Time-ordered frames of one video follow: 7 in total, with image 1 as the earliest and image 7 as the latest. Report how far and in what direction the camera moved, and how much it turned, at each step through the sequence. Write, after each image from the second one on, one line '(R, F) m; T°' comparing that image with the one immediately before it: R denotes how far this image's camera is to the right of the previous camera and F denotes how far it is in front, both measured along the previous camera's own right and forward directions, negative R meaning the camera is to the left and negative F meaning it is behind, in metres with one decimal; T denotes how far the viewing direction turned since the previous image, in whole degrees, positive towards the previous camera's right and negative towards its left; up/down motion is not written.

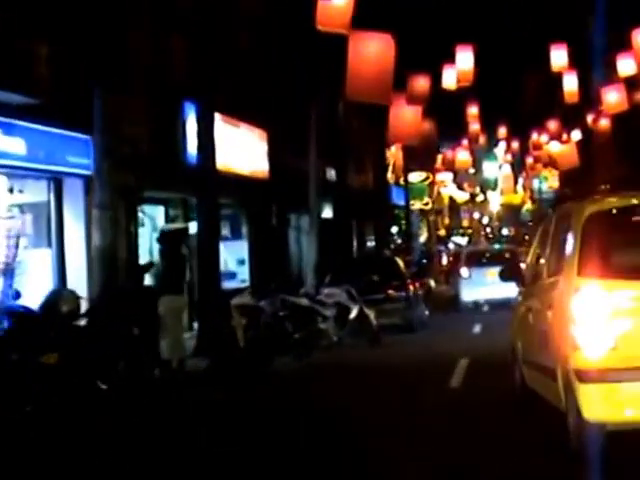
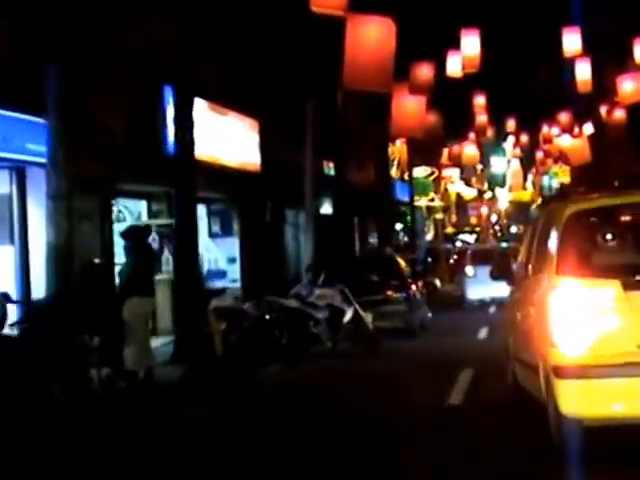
(+0.3, +1.8) m; 0°
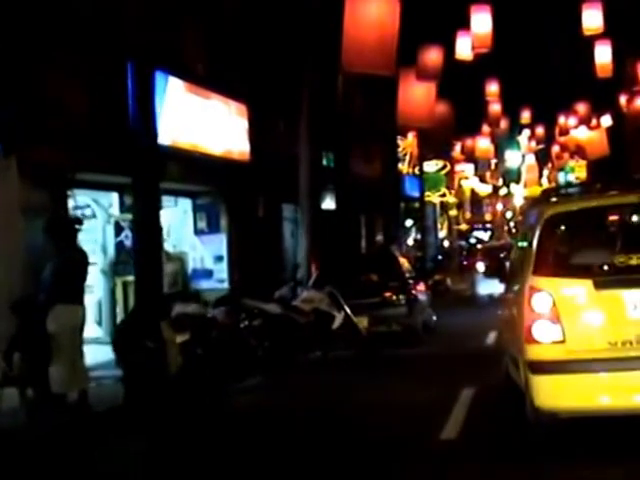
(+0.5, +2.3) m; -1°
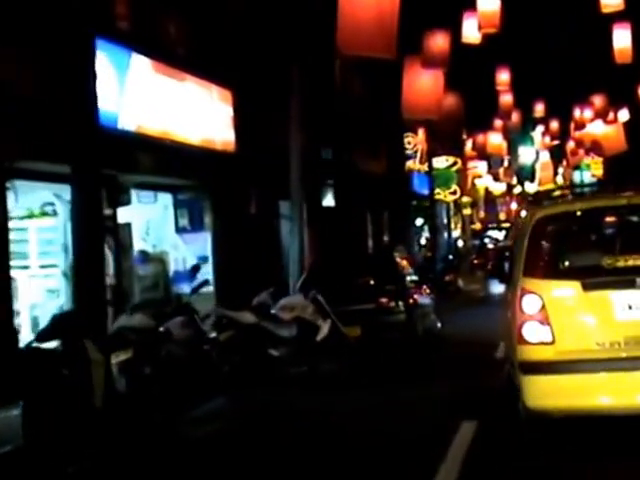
(+0.5, +2.2) m; -1°
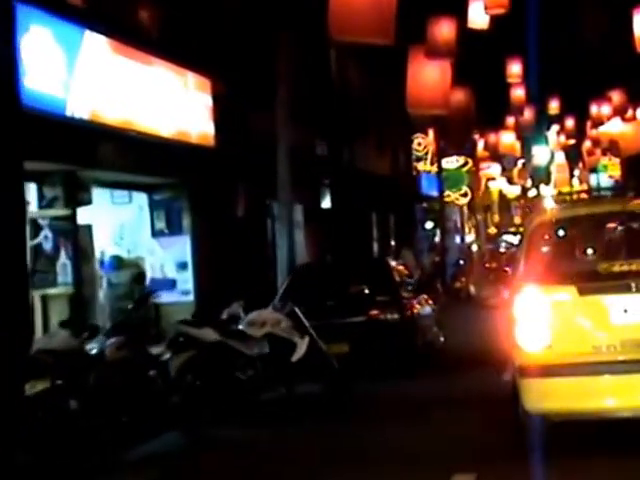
(+0.5, +2.1) m; -1°
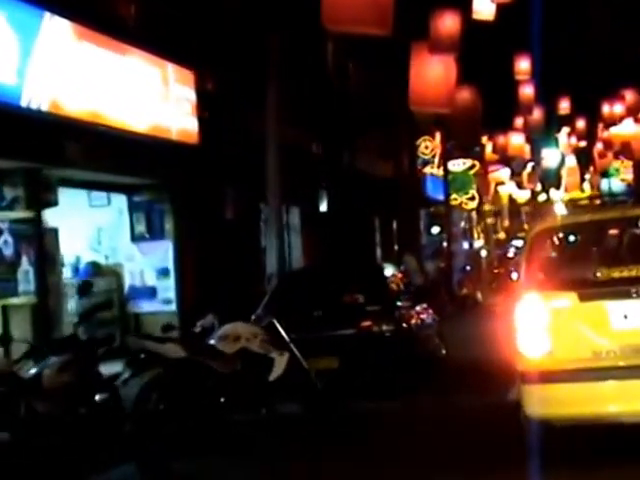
(+0.3, +1.5) m; -1°
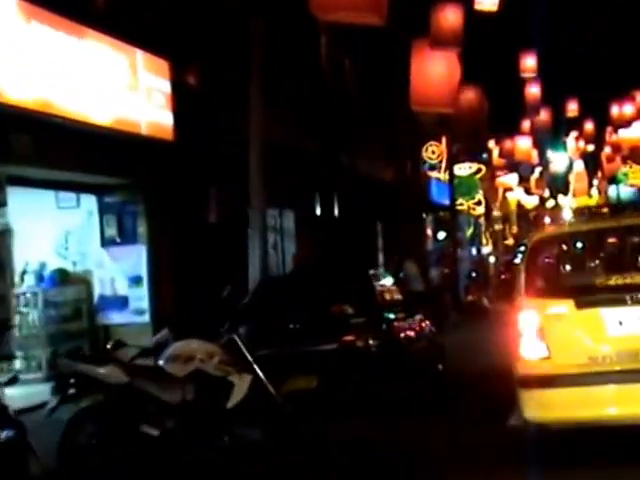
(+0.4, +1.6) m; 0°
